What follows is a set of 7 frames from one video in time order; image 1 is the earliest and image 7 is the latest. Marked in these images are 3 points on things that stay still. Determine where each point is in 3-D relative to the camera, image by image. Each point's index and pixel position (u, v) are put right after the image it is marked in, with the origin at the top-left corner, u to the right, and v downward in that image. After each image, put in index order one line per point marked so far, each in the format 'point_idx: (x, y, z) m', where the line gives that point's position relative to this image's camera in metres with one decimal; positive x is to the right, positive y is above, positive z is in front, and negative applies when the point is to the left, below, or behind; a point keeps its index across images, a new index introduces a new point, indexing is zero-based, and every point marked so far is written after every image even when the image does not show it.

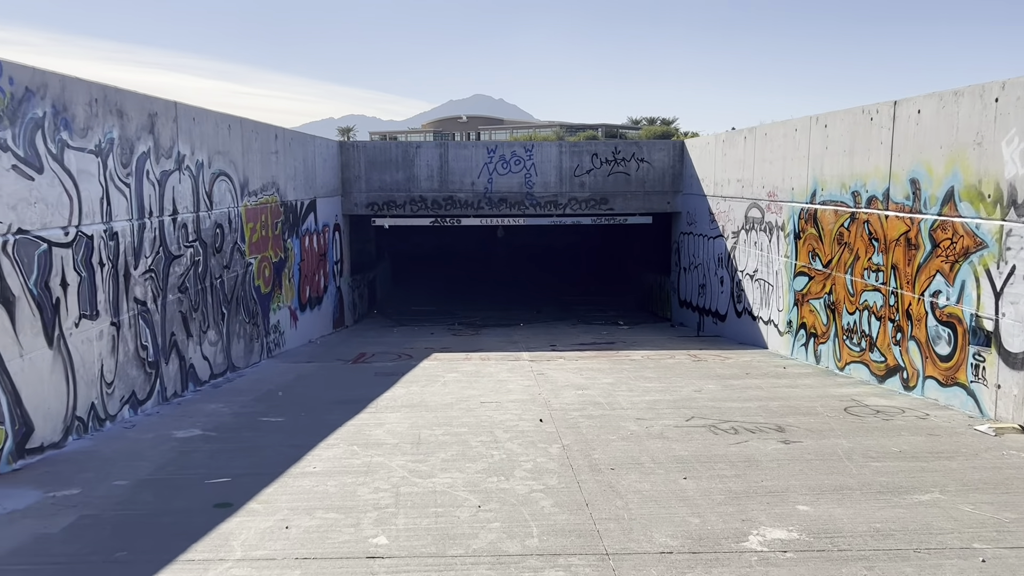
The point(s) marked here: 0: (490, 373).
0: (-0.3, -1.2, +12.4) m
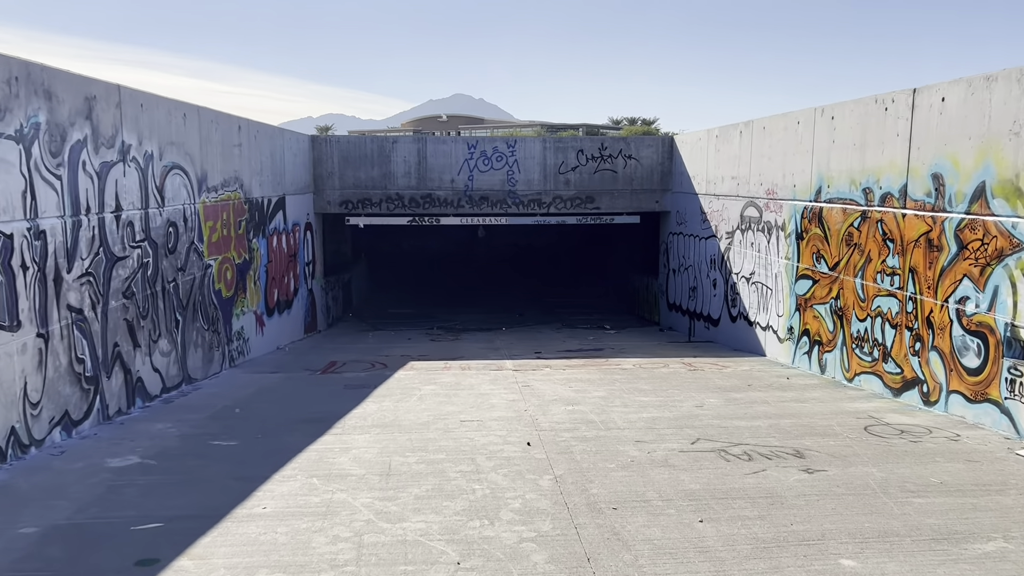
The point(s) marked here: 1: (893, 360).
0: (-0.6, -1.3, +11.4) m
1: (+4.6, -0.9, +10.3) m
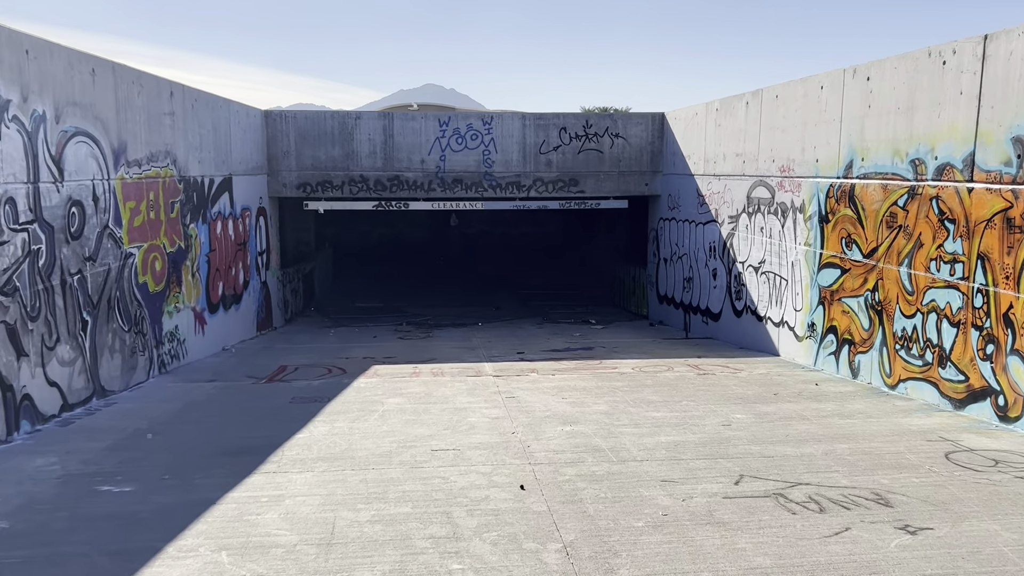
0: (-0.8, -1.2, +9.5) m
1: (+4.4, -0.8, +8.5) m
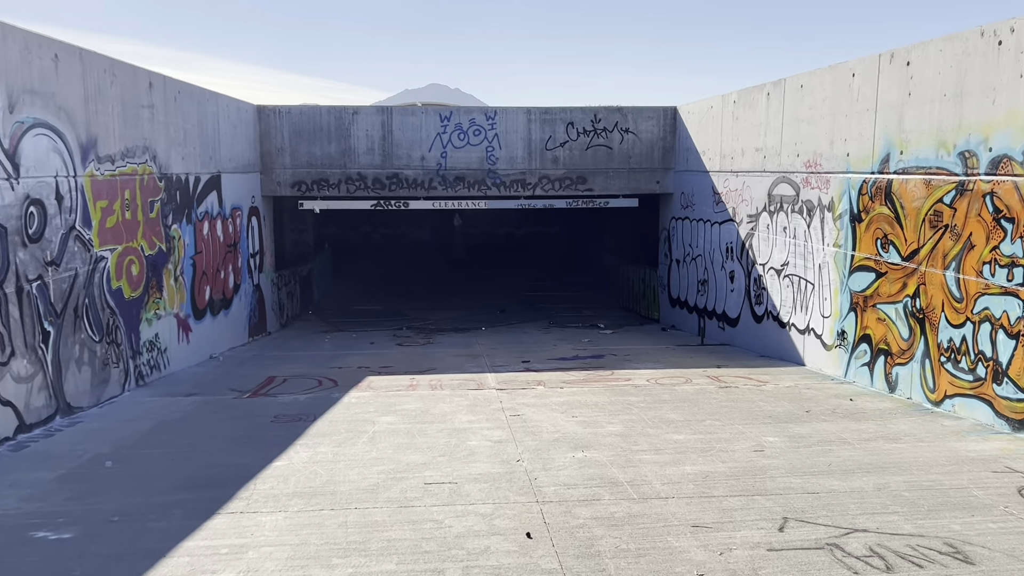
0: (-0.7, -1.3, +8.6) m
1: (+4.4, -0.8, +7.6) m
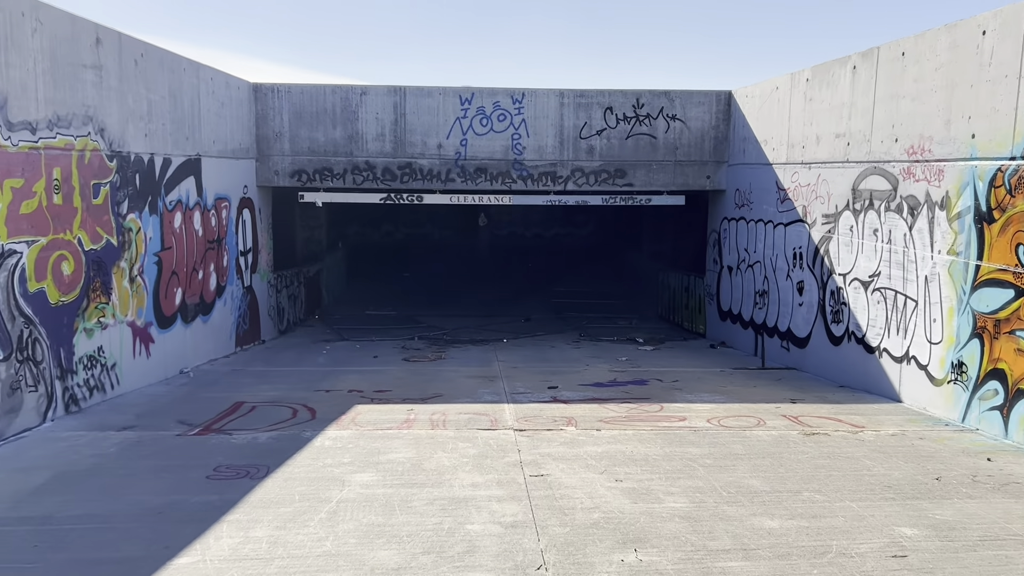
0: (-0.6, -1.4, +6.4) m
1: (+4.6, -1.0, +5.2) m
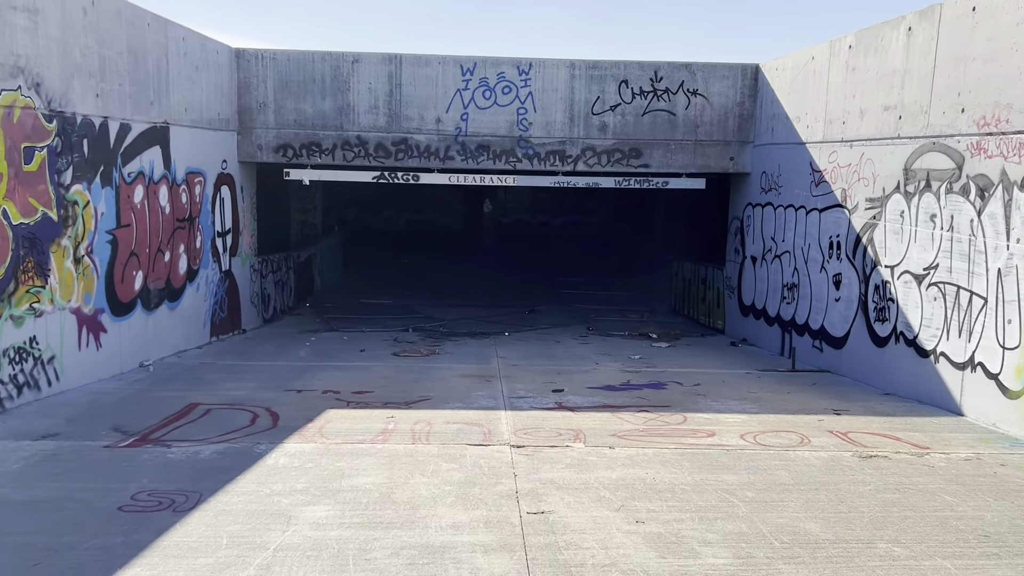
0: (-0.6, -1.3, +5.1) m
1: (+4.5, -1.0, +3.9) m
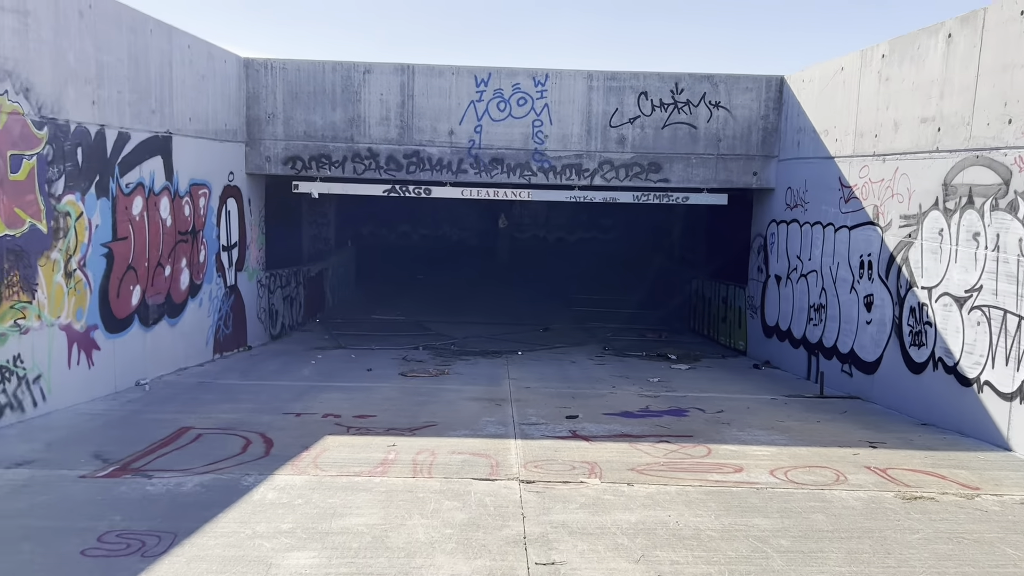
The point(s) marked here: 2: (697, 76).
0: (-0.6, -1.4, +4.5) m
1: (+4.5, -1.2, +3.2) m
2: (+3.0, +3.5, +14.0) m
